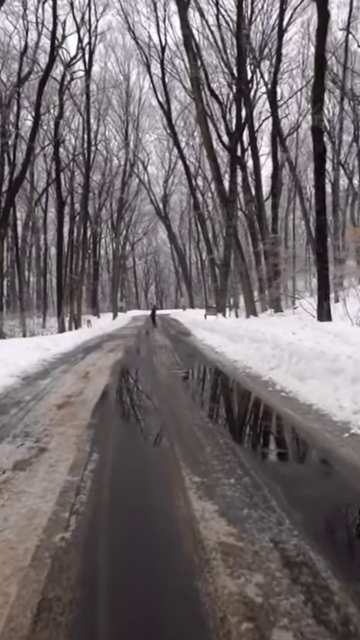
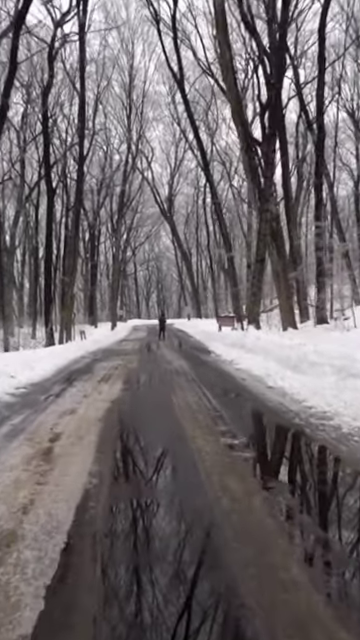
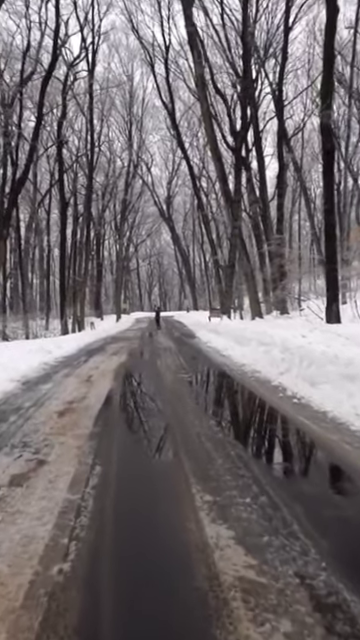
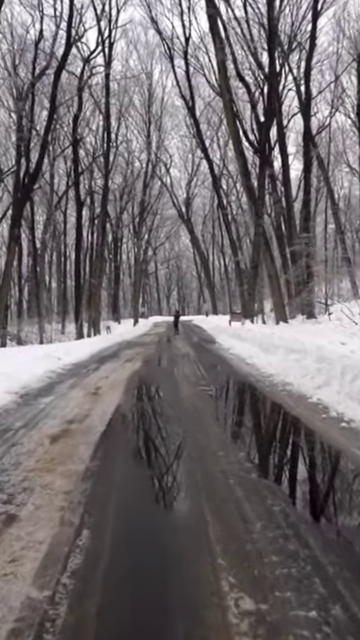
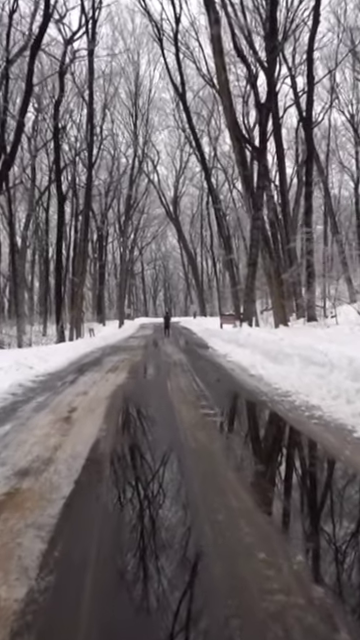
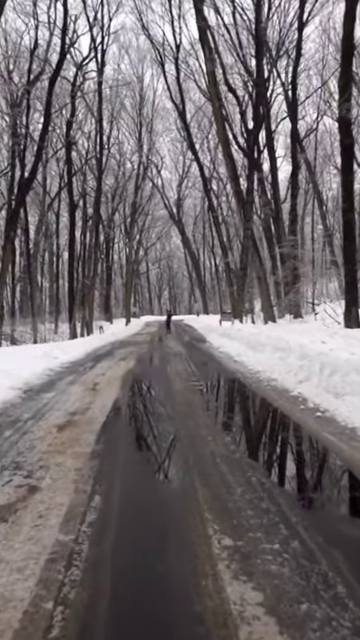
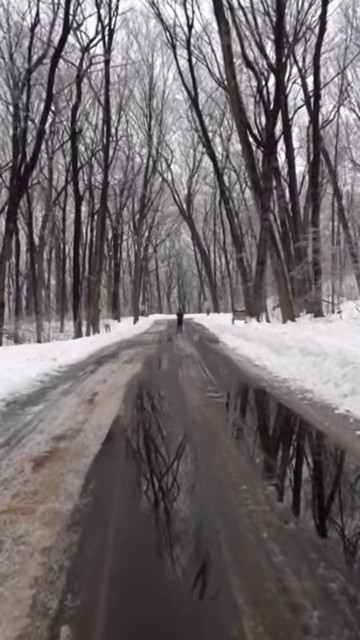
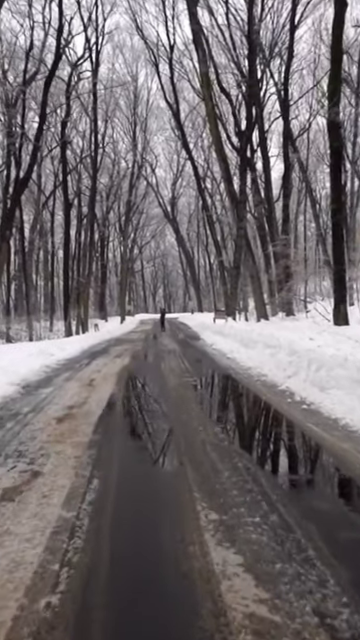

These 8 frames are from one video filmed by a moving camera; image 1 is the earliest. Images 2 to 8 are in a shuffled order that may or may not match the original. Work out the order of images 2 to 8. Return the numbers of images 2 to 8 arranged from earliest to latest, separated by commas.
3, 8, 6, 4, 7, 5, 2
